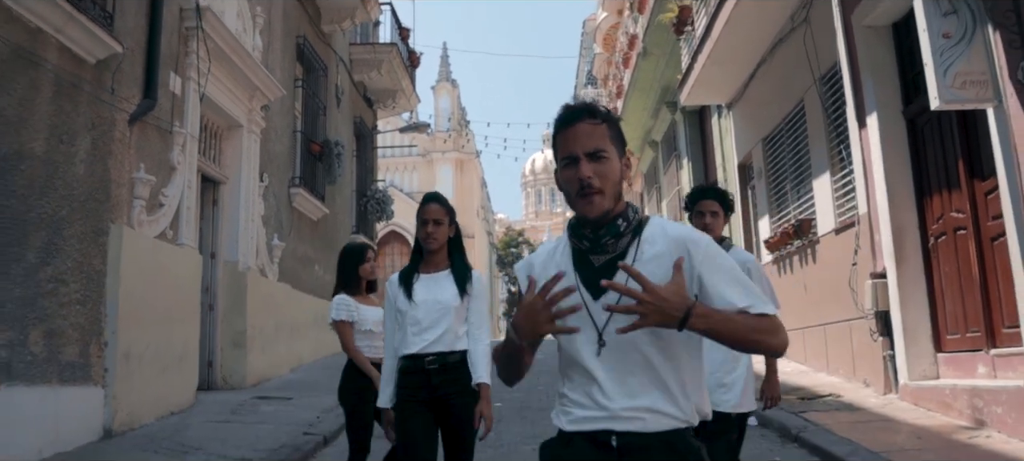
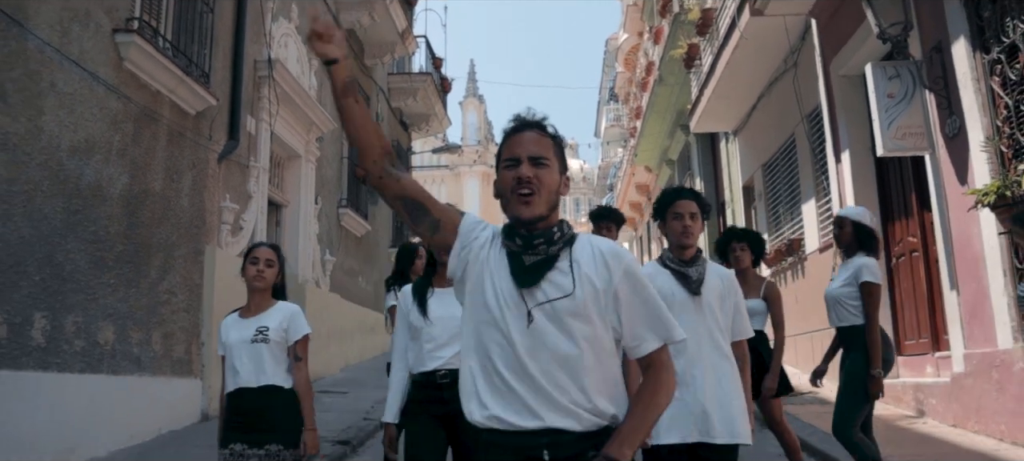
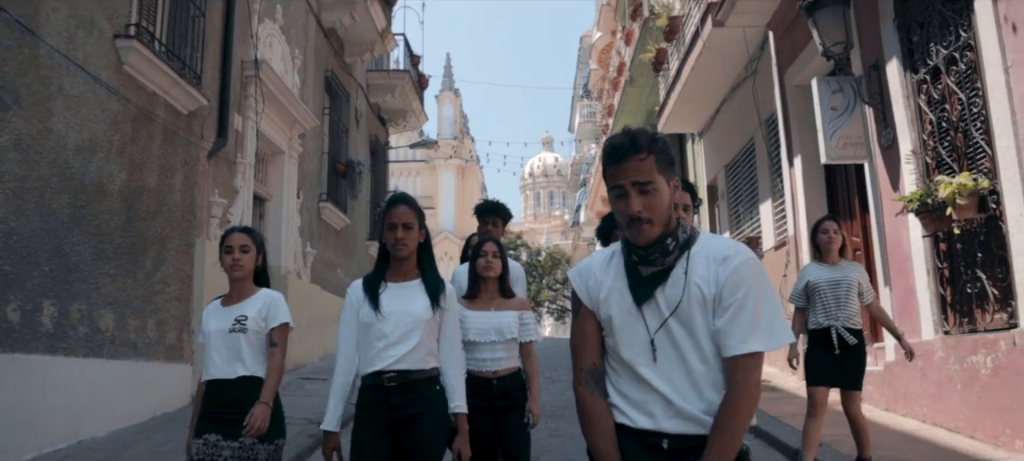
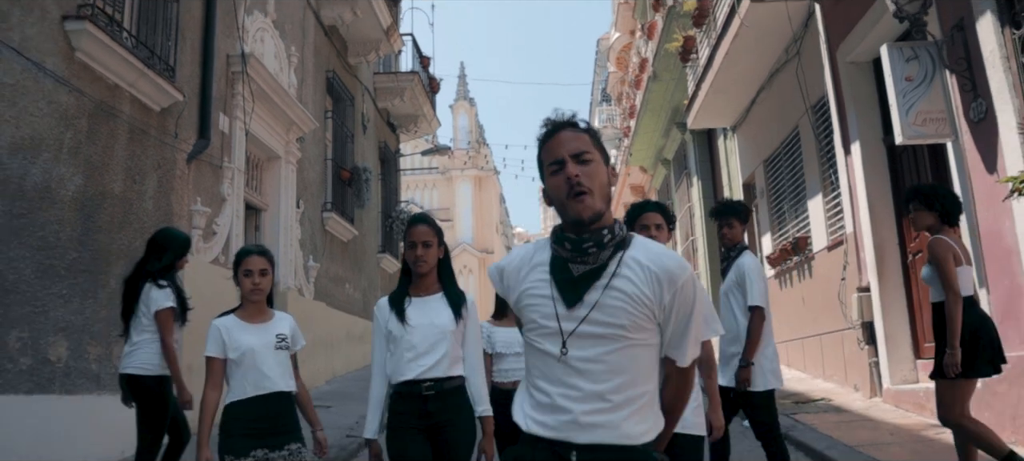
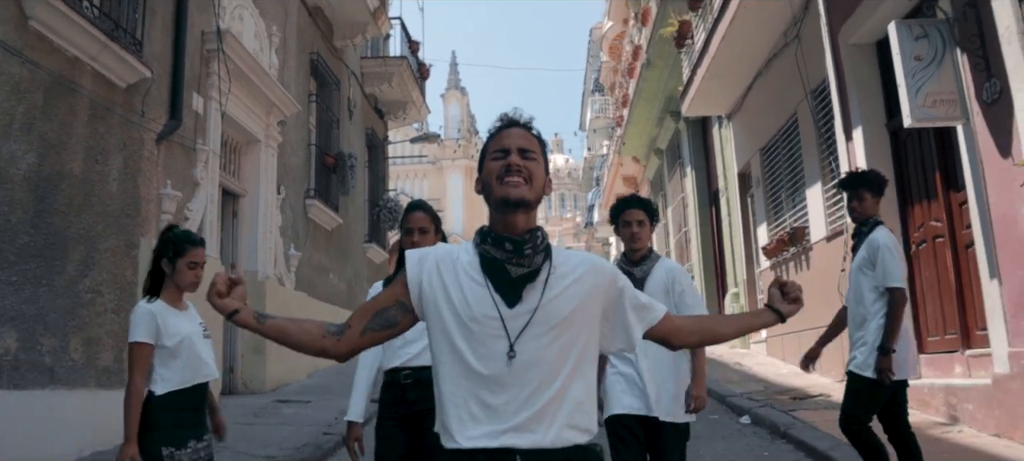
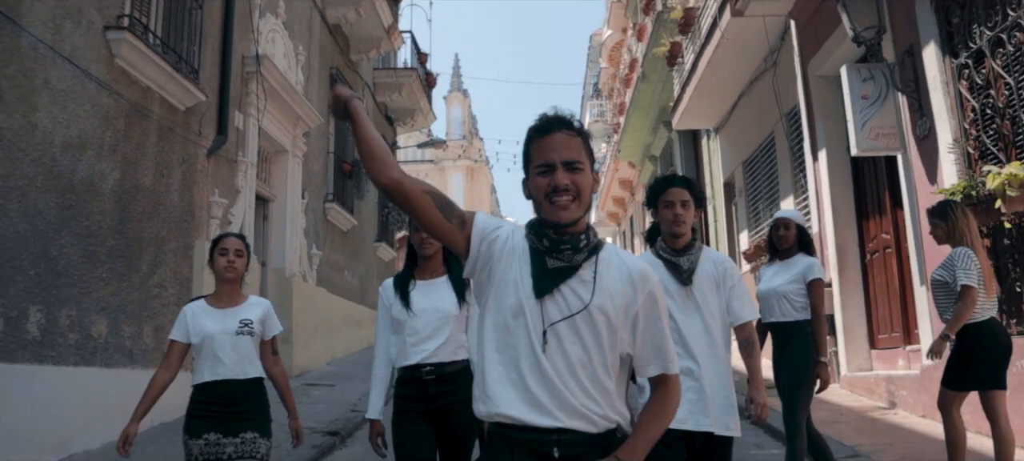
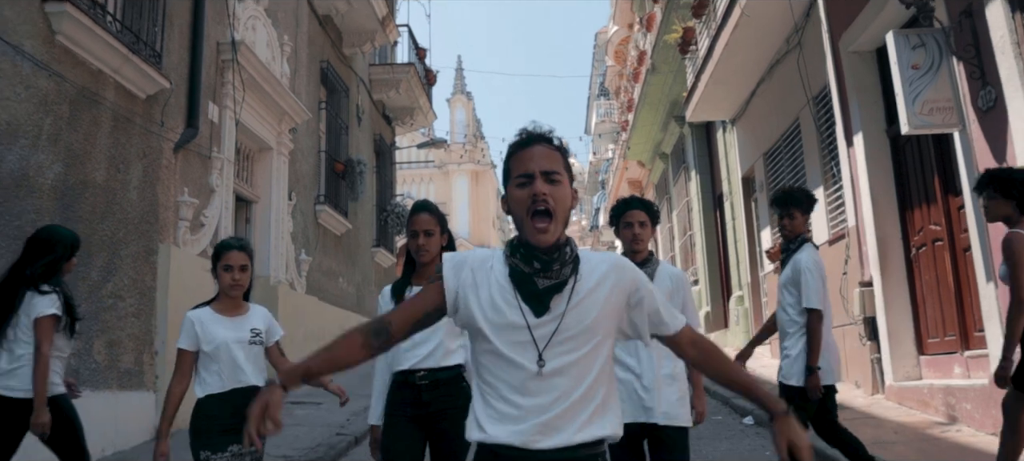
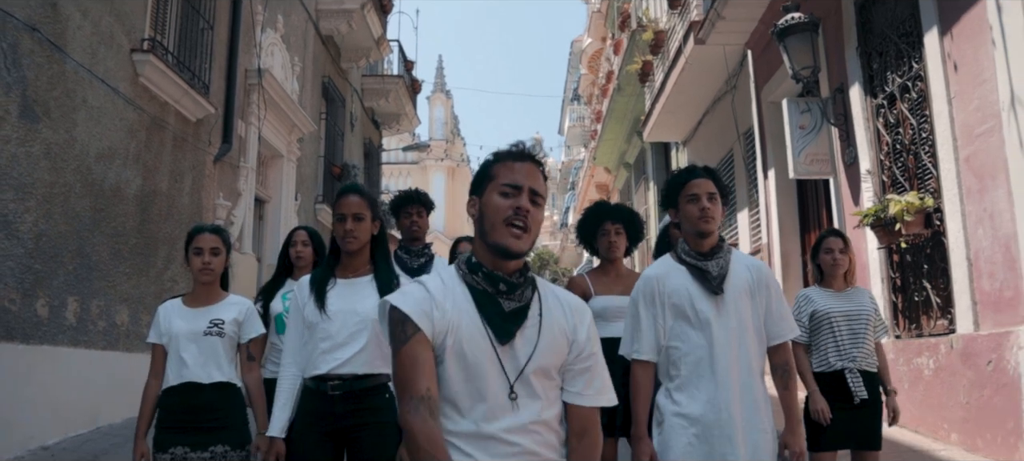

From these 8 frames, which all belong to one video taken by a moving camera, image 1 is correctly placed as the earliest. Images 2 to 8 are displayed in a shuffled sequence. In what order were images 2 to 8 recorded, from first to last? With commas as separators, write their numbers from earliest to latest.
5, 7, 4, 2, 6, 3, 8
